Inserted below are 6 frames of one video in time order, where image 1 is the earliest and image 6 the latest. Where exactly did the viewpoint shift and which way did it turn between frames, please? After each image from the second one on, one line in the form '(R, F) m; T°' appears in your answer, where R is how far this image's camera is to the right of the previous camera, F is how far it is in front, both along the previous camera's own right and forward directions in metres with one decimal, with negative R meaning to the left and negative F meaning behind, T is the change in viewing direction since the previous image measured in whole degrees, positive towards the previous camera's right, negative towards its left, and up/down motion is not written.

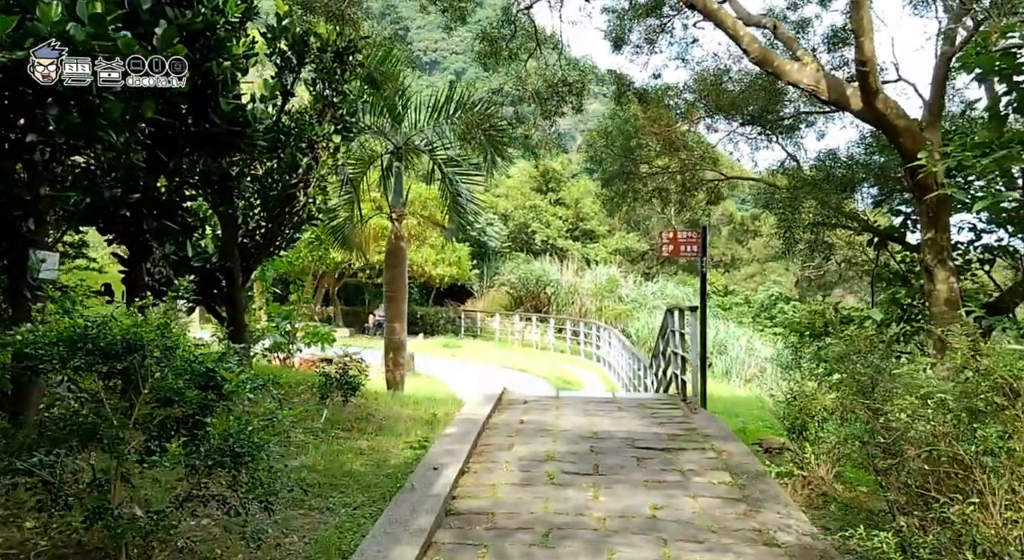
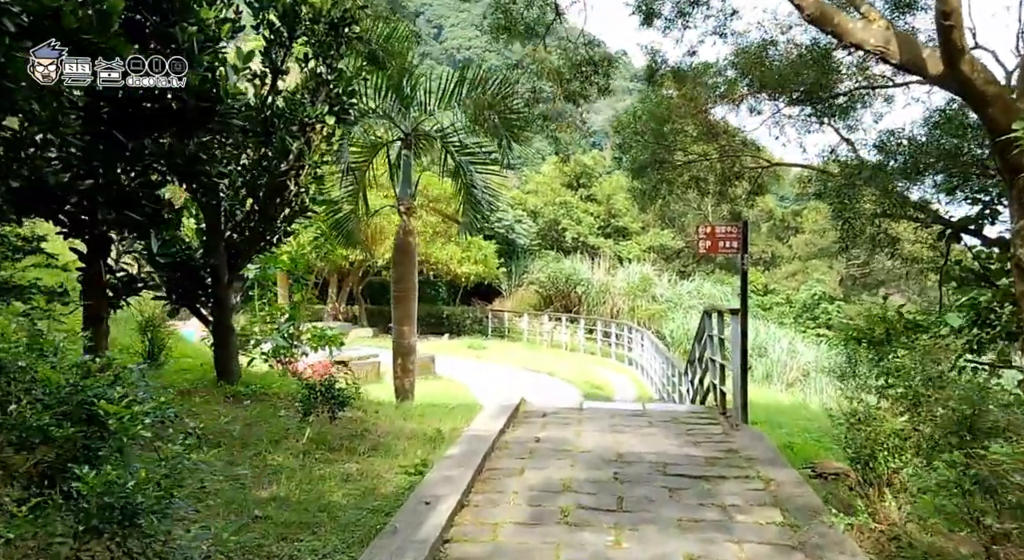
(+0.1, +0.8) m; -2°
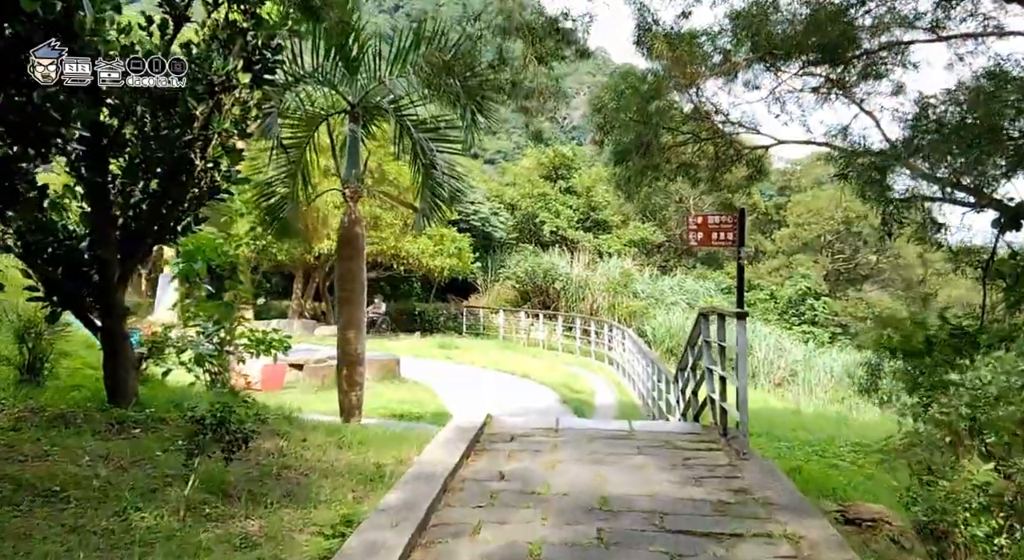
(+0.1, +1.1) m; +1°
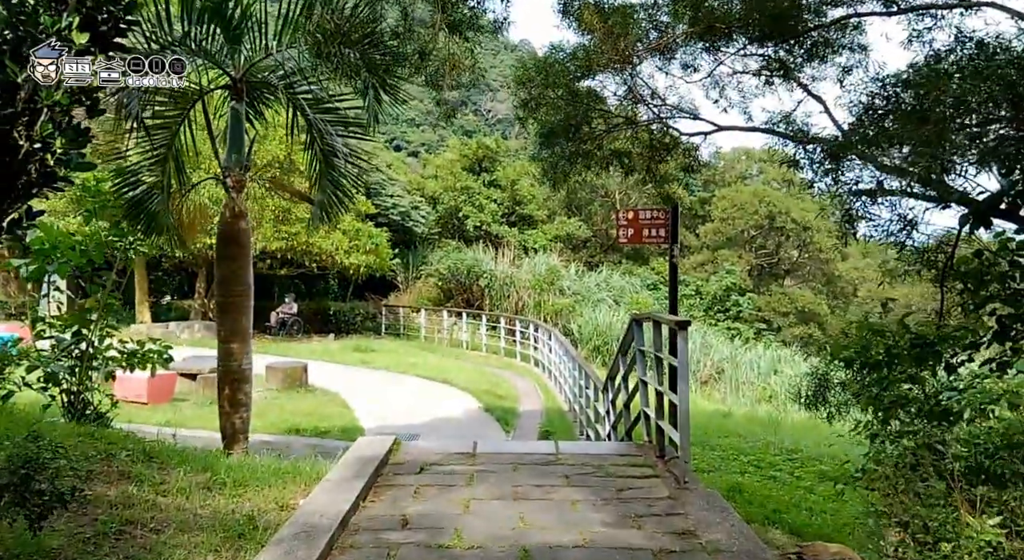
(+0.1, +0.8) m; +4°
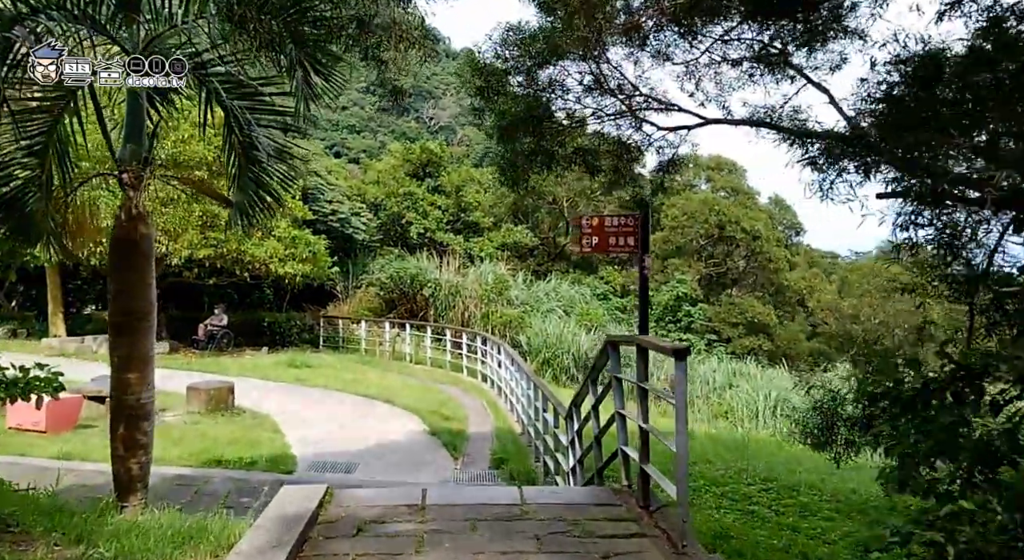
(-0.1, +0.9) m; +3°
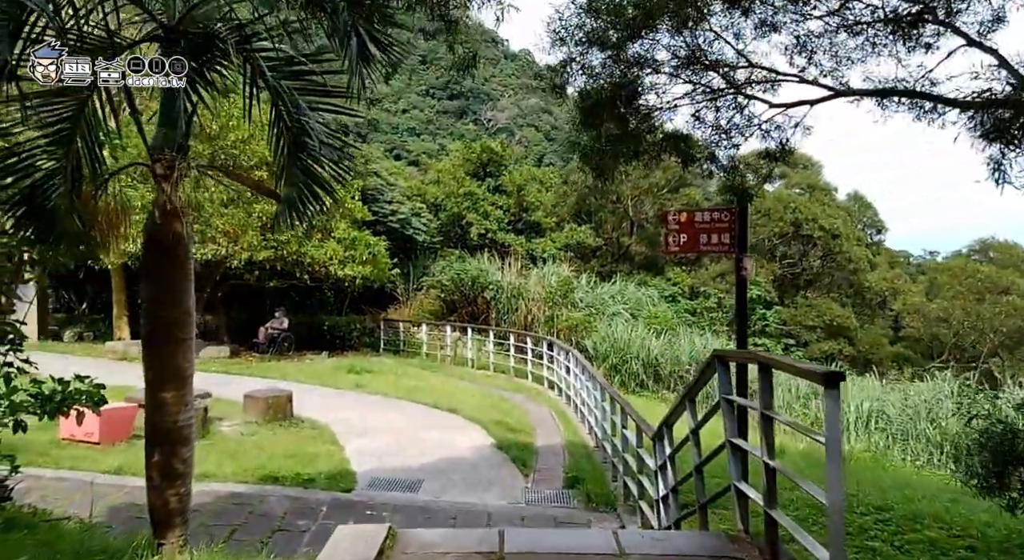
(-0.1, +0.7) m; -3°
